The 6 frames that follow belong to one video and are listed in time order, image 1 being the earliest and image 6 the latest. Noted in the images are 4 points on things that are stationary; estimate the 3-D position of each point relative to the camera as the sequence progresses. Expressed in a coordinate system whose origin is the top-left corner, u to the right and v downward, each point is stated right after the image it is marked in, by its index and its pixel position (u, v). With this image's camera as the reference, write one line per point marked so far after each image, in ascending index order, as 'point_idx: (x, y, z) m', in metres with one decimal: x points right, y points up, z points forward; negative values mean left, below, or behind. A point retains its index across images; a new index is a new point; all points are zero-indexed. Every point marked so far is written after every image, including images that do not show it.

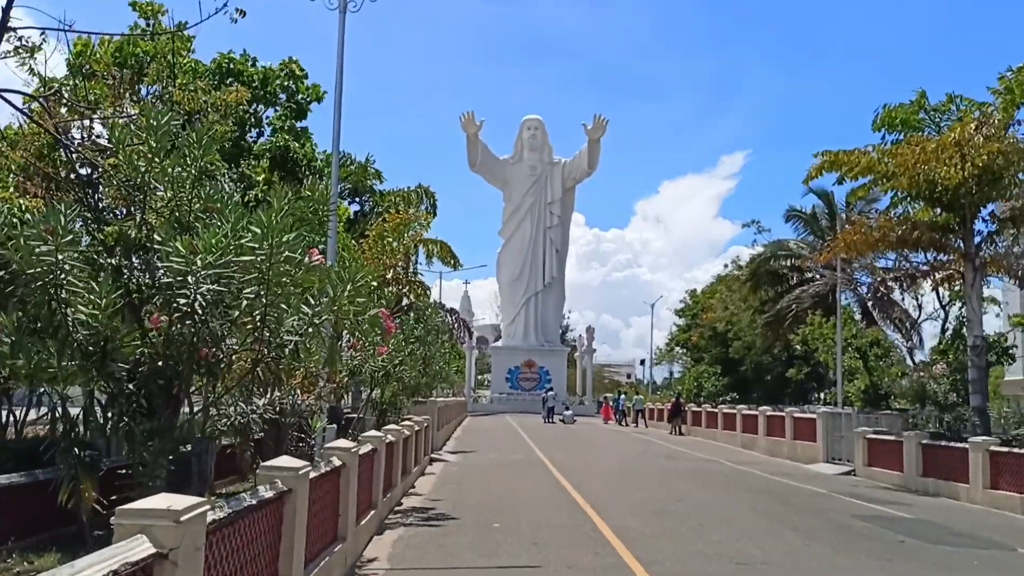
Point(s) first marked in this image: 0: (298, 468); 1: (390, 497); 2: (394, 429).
0: (-1.5, -1.2, +6.8) m
1: (-1.6, -2.8, +13.5) m
2: (-1.8, -2.1, +15.1) m
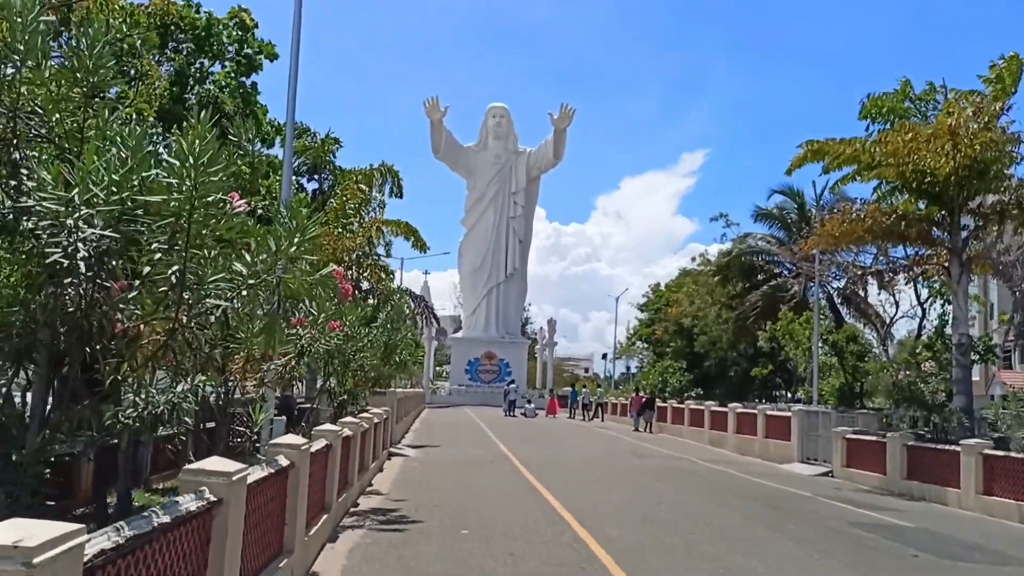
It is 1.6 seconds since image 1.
0: (-1.5, -1.0, +5.5) m
1: (-2.0, -2.6, +12.2) m
2: (-2.2, -1.8, +13.8) m
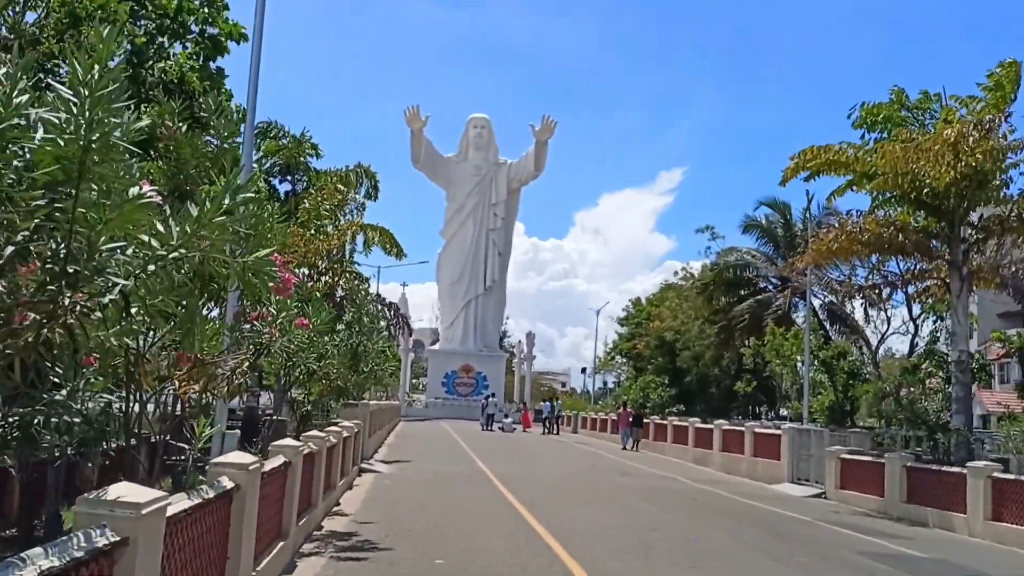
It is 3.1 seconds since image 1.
0: (-1.6, -0.9, +4.3) m
1: (-2.3, -2.6, +11.0) m
2: (-2.4, -1.8, +12.6) m
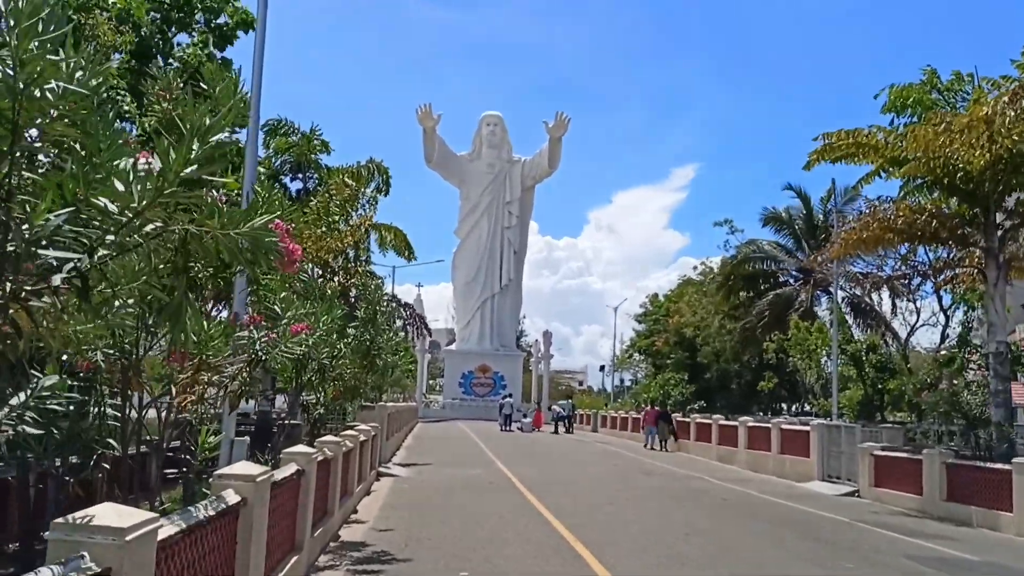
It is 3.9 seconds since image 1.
0: (-1.4, -0.9, +3.7) m
1: (-2.0, -2.5, +10.5) m
2: (-2.2, -1.8, +12.0) m
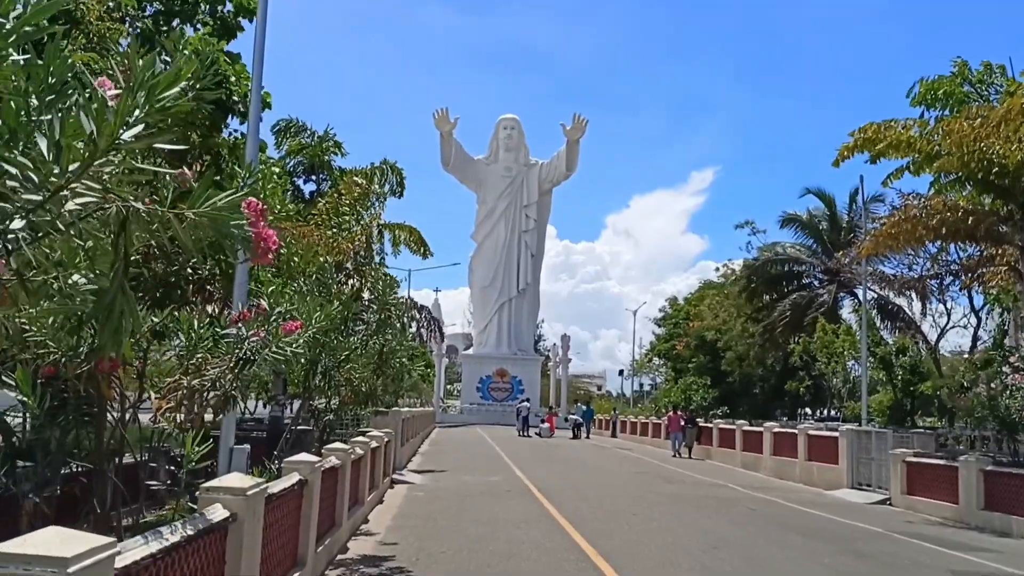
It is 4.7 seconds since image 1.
0: (-1.4, -0.8, +3.1) m
1: (-1.8, -2.5, +9.9) m
2: (-2.0, -1.8, +11.4) m
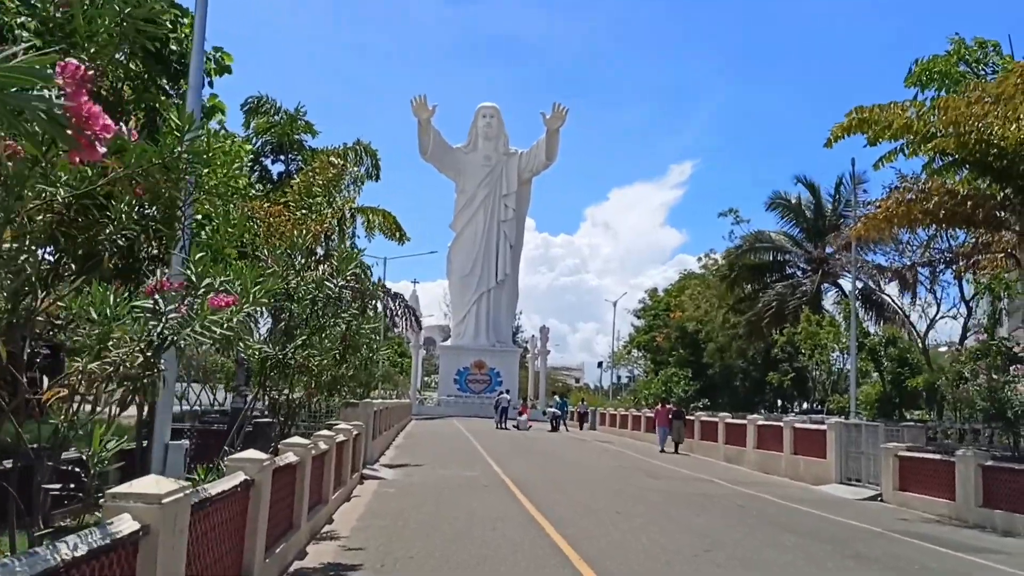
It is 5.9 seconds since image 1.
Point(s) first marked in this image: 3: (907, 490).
0: (-1.5, -0.7, +2.2) m
1: (-2.0, -2.3, +8.9) m
2: (-2.2, -1.6, +10.5) m
3: (+7.1, -3.6, +18.1) m
